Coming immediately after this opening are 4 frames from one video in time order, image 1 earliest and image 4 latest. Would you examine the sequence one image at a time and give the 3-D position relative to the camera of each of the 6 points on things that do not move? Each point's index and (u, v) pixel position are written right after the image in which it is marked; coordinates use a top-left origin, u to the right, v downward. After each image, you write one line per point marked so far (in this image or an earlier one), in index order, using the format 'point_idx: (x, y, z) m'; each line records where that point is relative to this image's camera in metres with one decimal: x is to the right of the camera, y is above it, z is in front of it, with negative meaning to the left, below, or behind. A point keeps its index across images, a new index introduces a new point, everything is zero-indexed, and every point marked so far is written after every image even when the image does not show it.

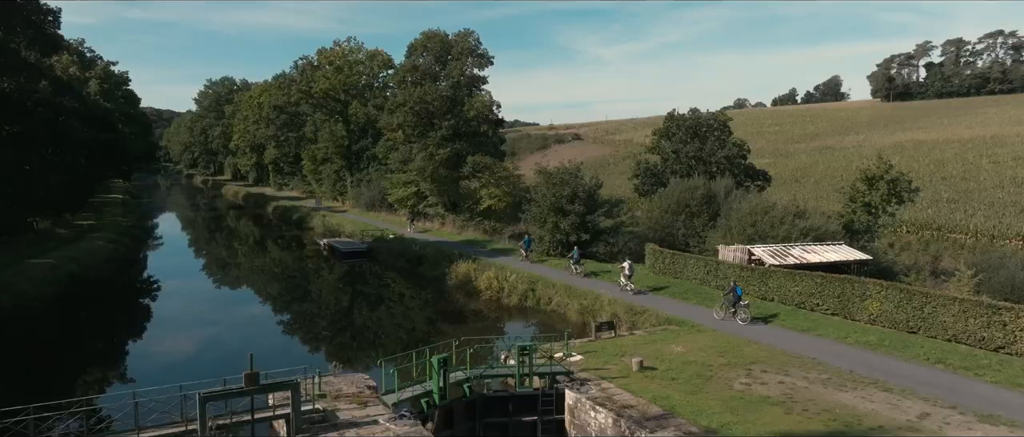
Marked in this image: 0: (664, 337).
0: (+3.7, -2.9, +15.6) m
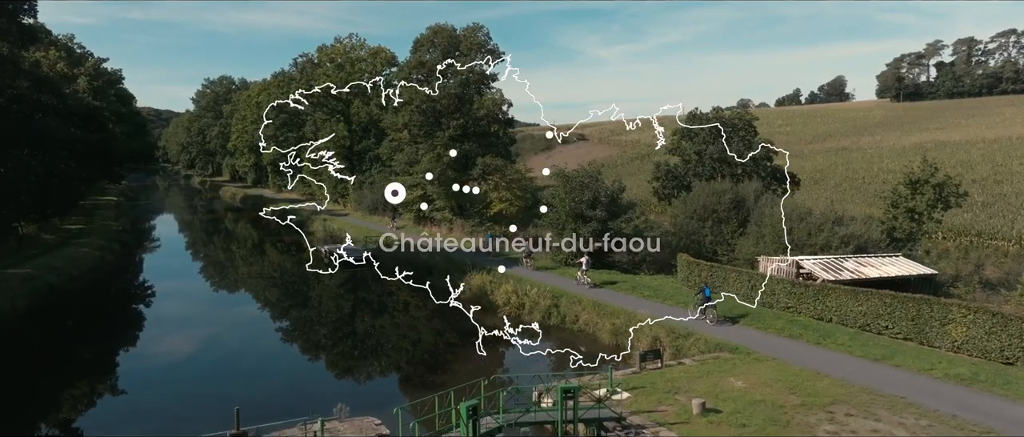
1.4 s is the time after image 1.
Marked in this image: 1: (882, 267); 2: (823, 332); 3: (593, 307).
0: (+4.3, -3.1, +13.6) m
1: (+10.7, -1.4, +18.6) m
2: (+7.6, -2.8, +15.7) m
3: (+2.4, -2.6, +19.0) m
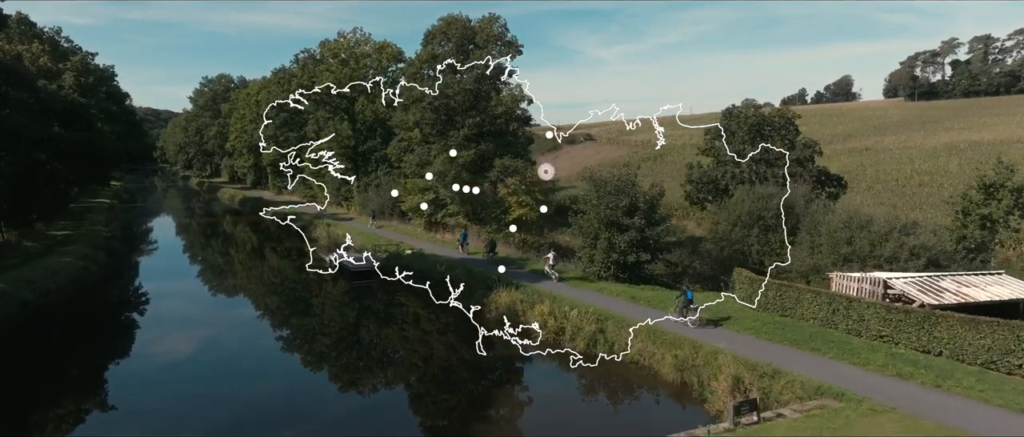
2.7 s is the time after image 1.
0: (+5.3, -3.4, +10.8) m
1: (+11.7, -1.7, +15.9) m
2: (+8.6, -3.1, +13.0) m
3: (+3.4, -2.9, +16.3) m
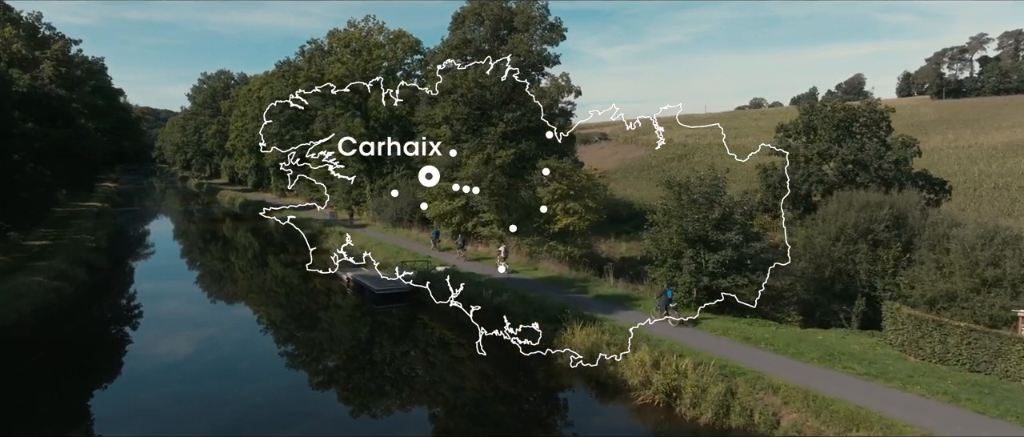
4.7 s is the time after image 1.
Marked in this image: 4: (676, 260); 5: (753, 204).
0: (+7.3, -3.9, +6.4) m
1: (+13.6, -2.1, +11.5) m
2: (+10.5, -3.5, +8.6) m
3: (+5.3, -3.3, +11.8) m
4: (+5.1, -1.2, +20.1) m
5: (+7.4, +0.4, +19.8) m
